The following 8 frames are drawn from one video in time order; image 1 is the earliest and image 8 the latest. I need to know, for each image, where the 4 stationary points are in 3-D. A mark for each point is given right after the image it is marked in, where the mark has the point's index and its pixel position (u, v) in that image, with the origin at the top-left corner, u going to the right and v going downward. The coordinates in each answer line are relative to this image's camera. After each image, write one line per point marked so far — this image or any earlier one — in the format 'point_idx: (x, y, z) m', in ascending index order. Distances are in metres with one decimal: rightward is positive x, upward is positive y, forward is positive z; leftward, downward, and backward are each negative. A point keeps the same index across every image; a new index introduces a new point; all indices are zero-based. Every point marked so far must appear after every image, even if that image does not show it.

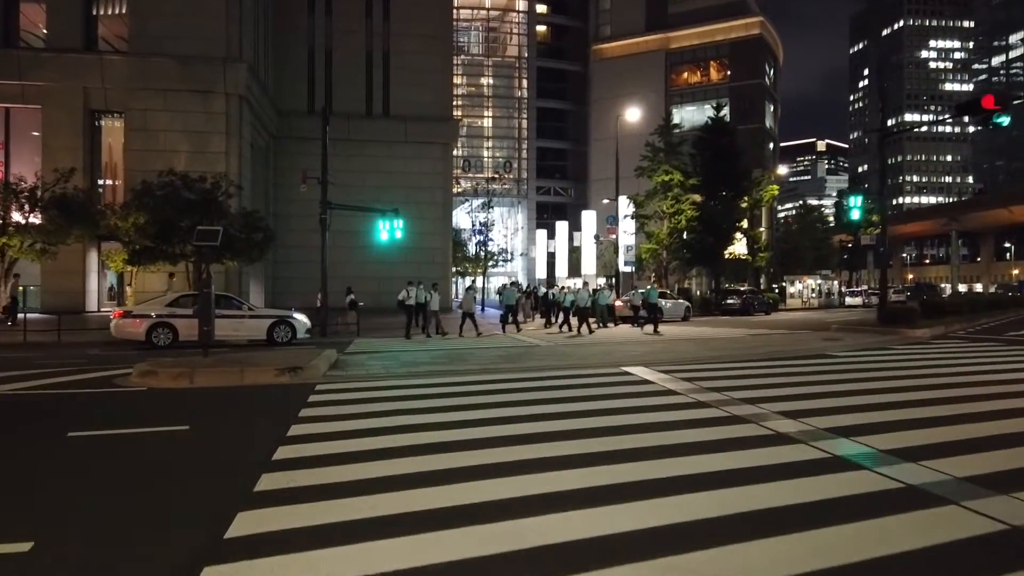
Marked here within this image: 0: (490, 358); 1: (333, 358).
0: (-0.4, -1.3, +14.0) m
1: (-3.1, -1.2, +13.1) m
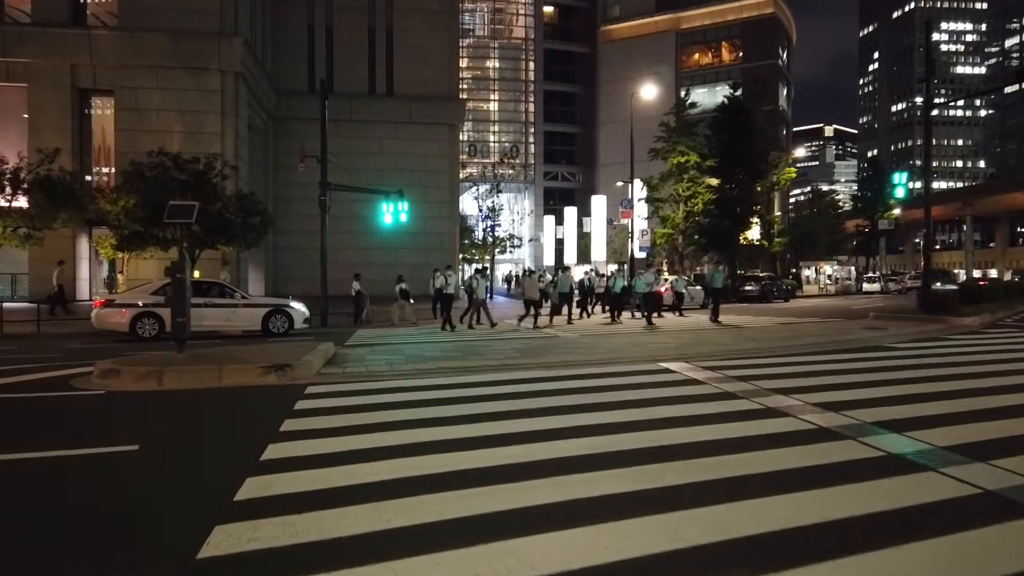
0: (-0.1, -1.0, +12.4) m
1: (-2.8, -1.0, +11.5) m
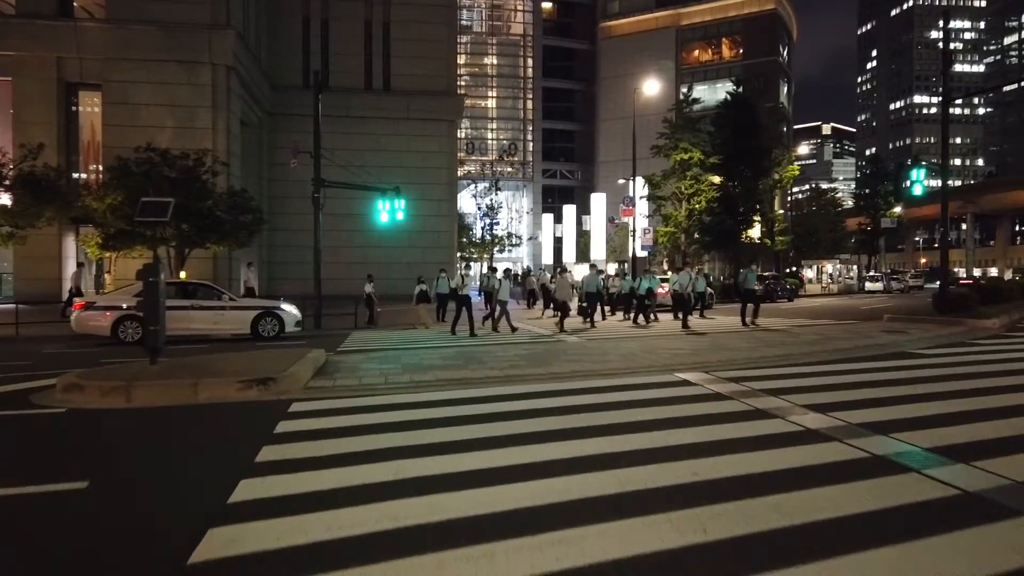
0: (0.0, -1.1, +11.6) m
1: (-2.7, -1.0, +10.7) m
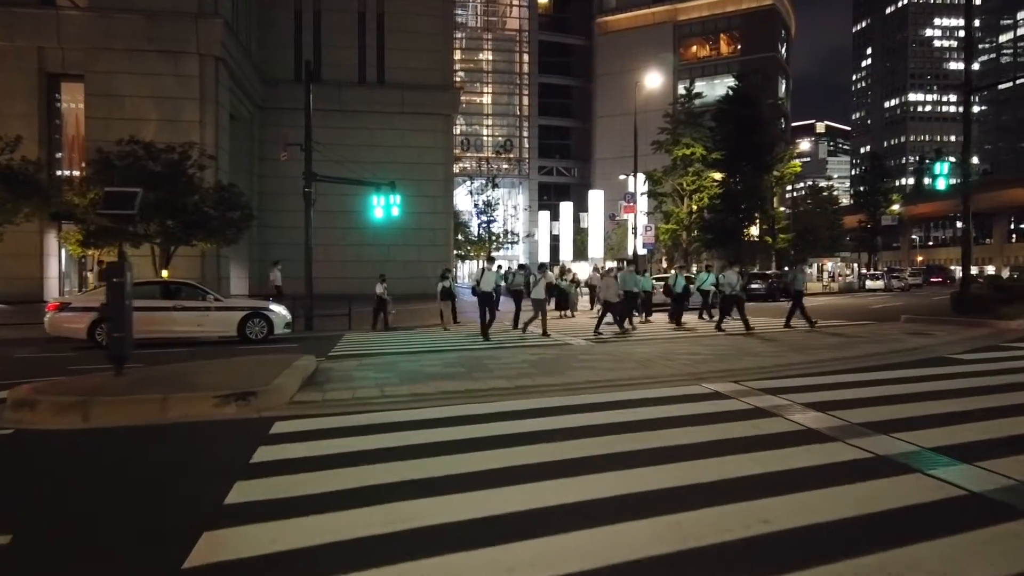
0: (+0.1, -1.1, +10.6) m
1: (-2.6, -1.0, +9.6) m
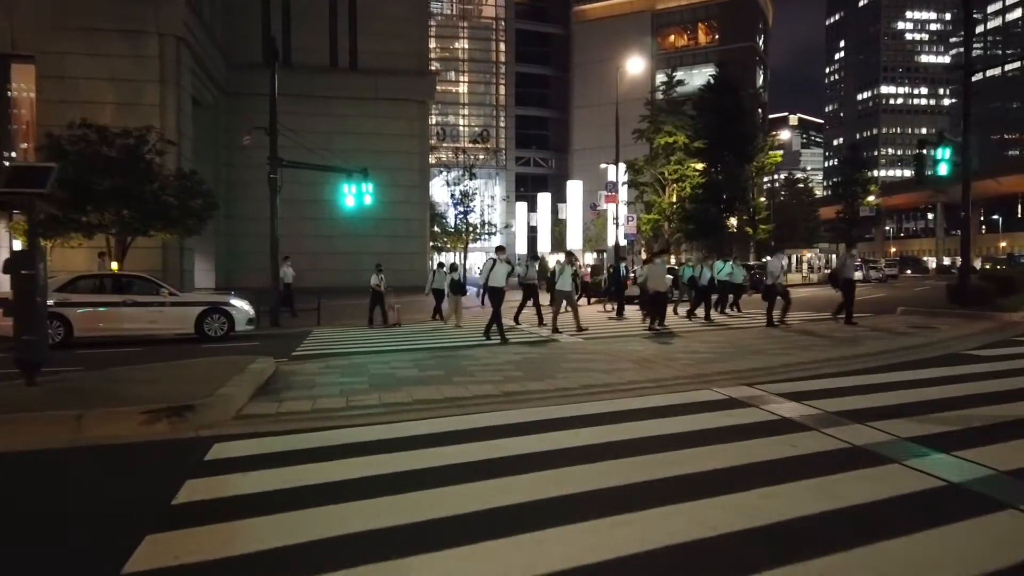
0: (-0.1, -1.0, +9.4) m
1: (-2.8, -1.0, +8.4) m
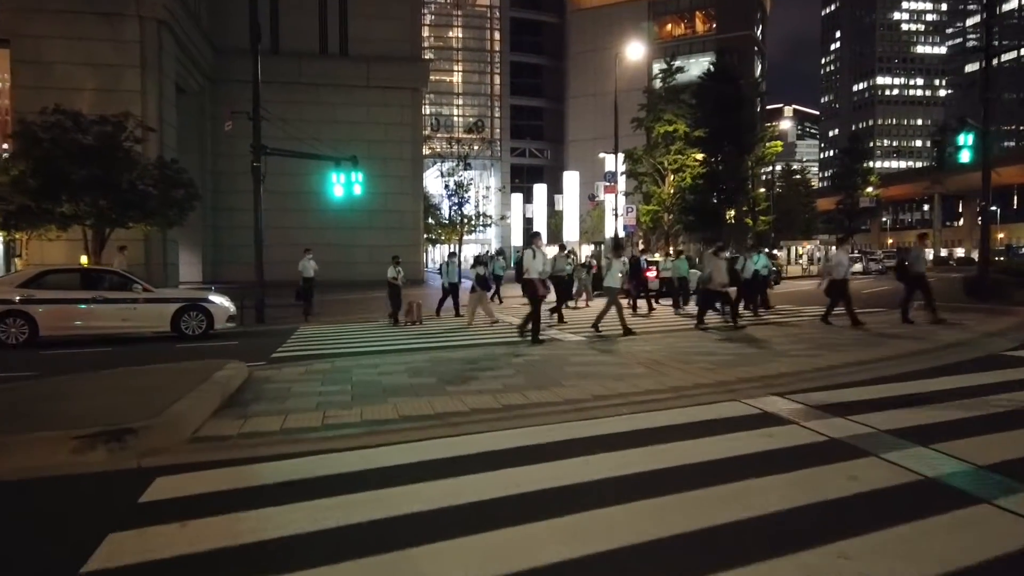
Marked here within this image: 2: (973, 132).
0: (-0.1, -1.0, +8.5) m
1: (-2.7, -1.0, +7.5) m
2: (+10.3, +3.5, +17.2) m
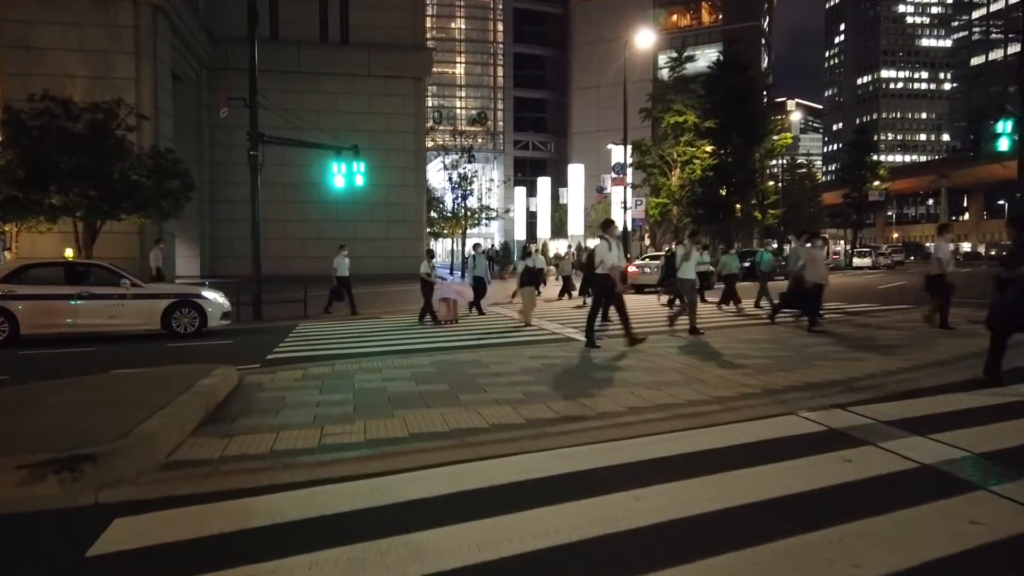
0: (+0.1, -0.9, +7.6) m
1: (-2.5, -0.9, +6.6) m
2: (+10.5, +3.6, +16.3) m
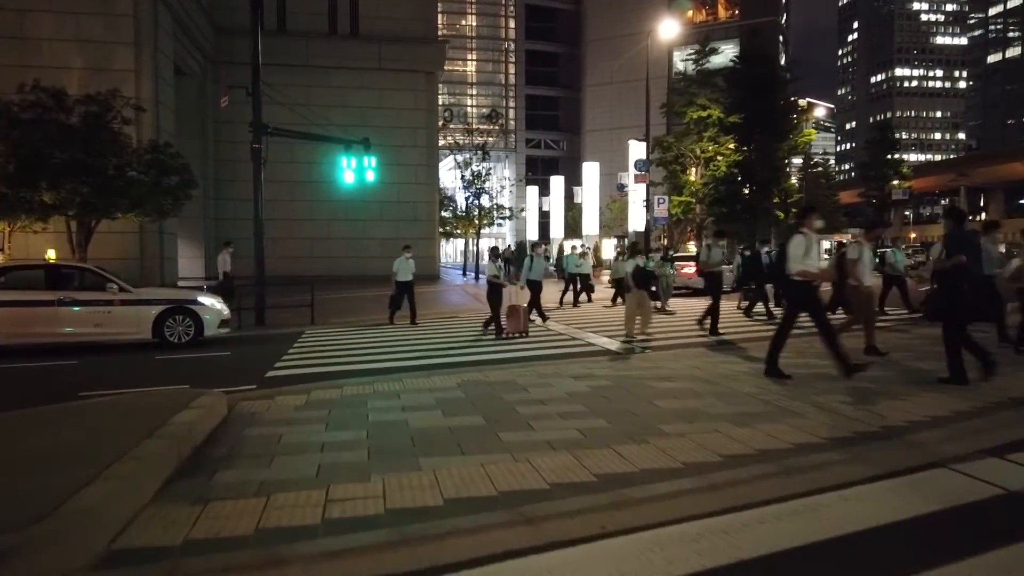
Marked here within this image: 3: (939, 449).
0: (+0.5, -1.0, +6.2) m
1: (-2.2, -1.0, +5.2) m
2: (+11.0, +3.5, +14.7) m
3: (+3.0, -1.1, +5.4) m
